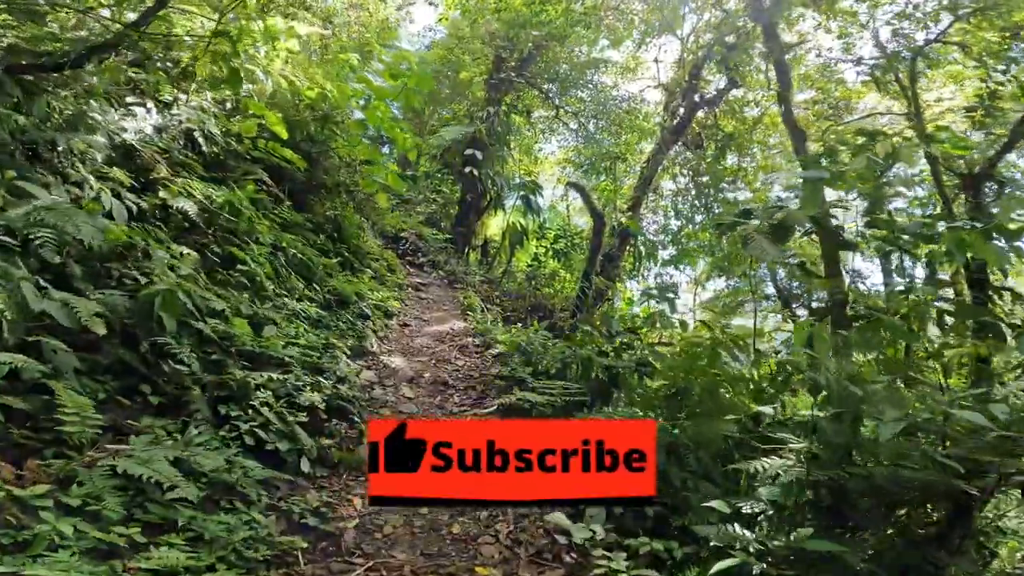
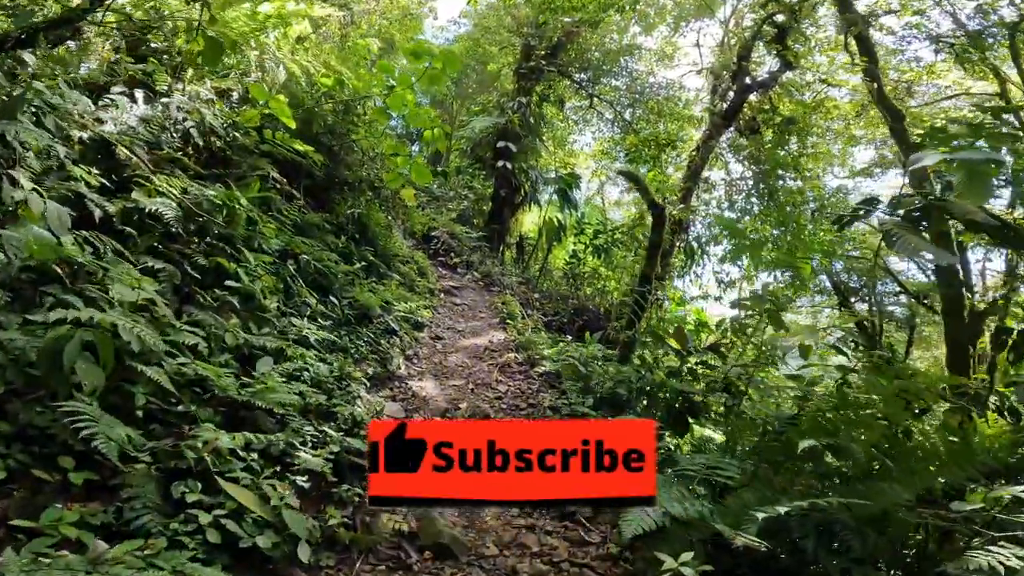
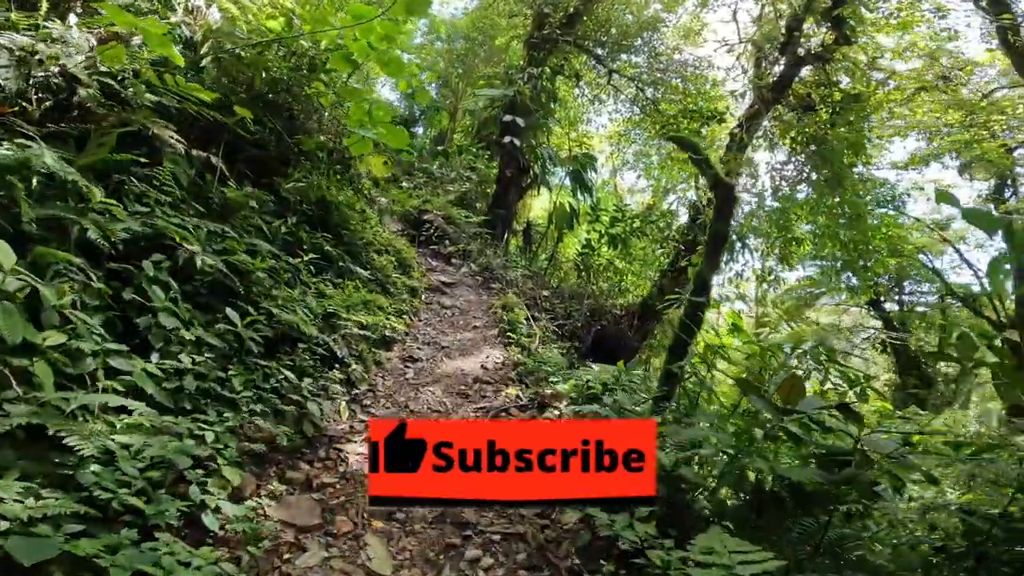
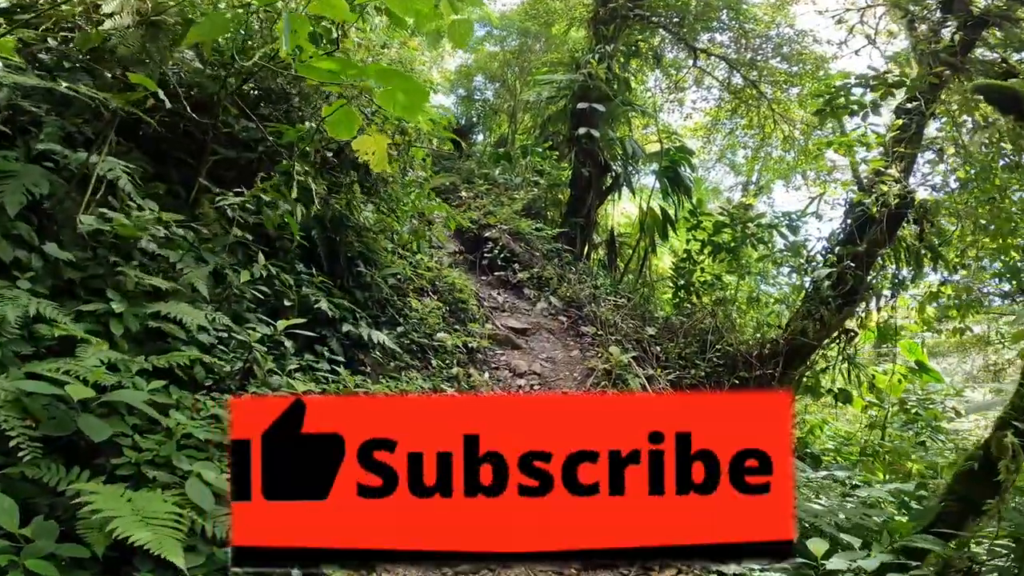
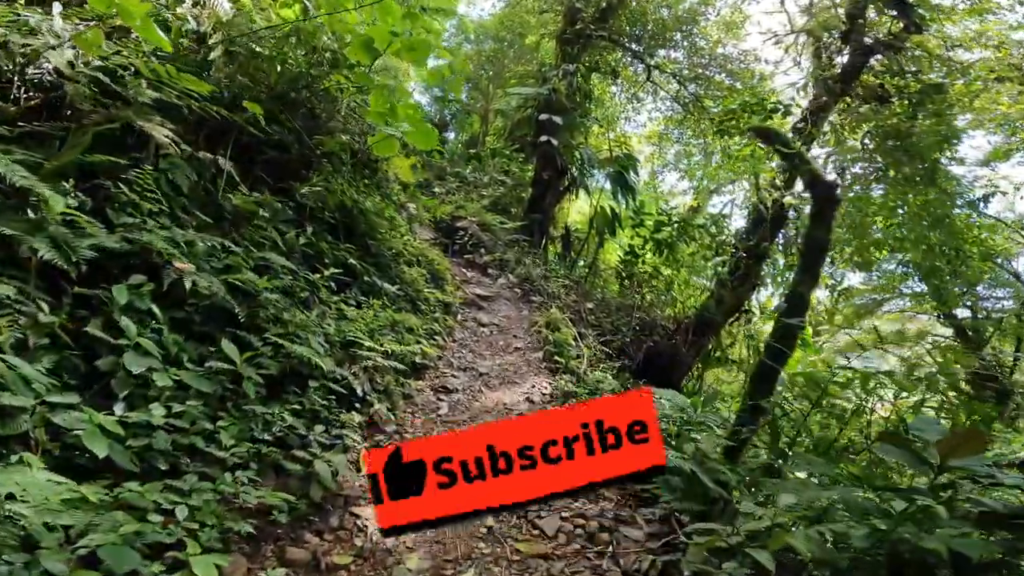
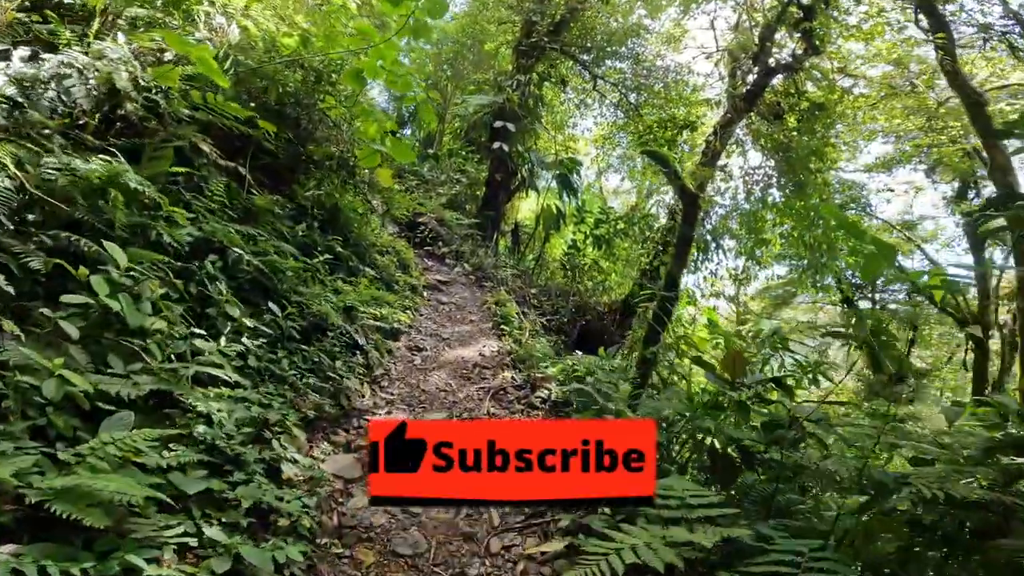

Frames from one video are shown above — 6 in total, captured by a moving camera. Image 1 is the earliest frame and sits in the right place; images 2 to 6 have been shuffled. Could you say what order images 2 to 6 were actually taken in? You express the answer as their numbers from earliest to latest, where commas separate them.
2, 6, 3, 5, 4
